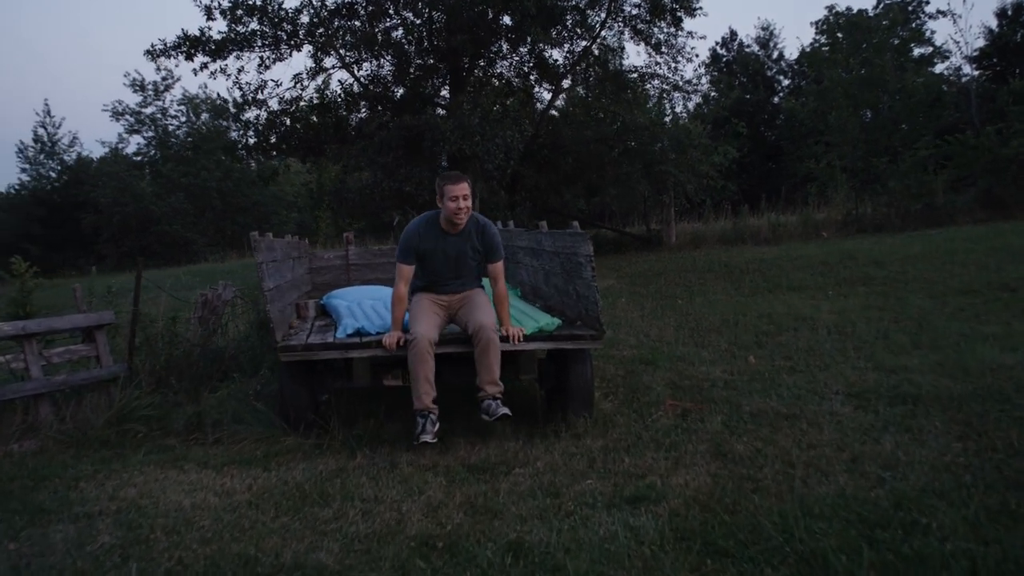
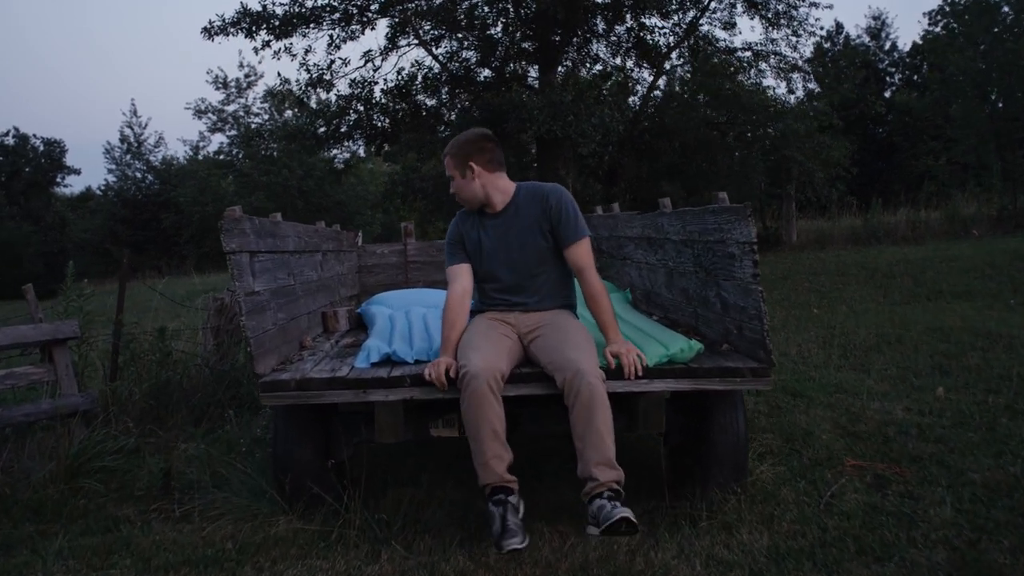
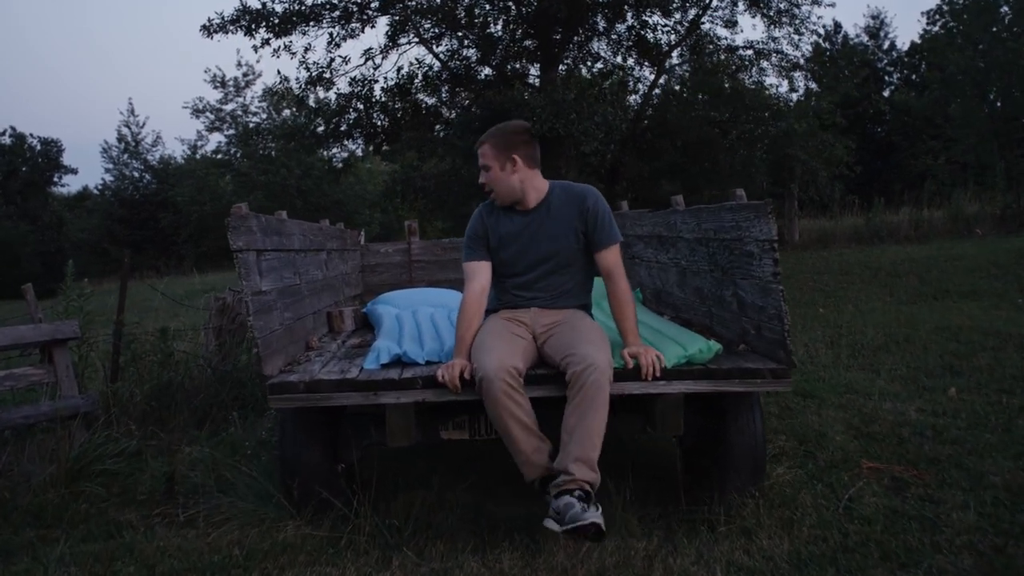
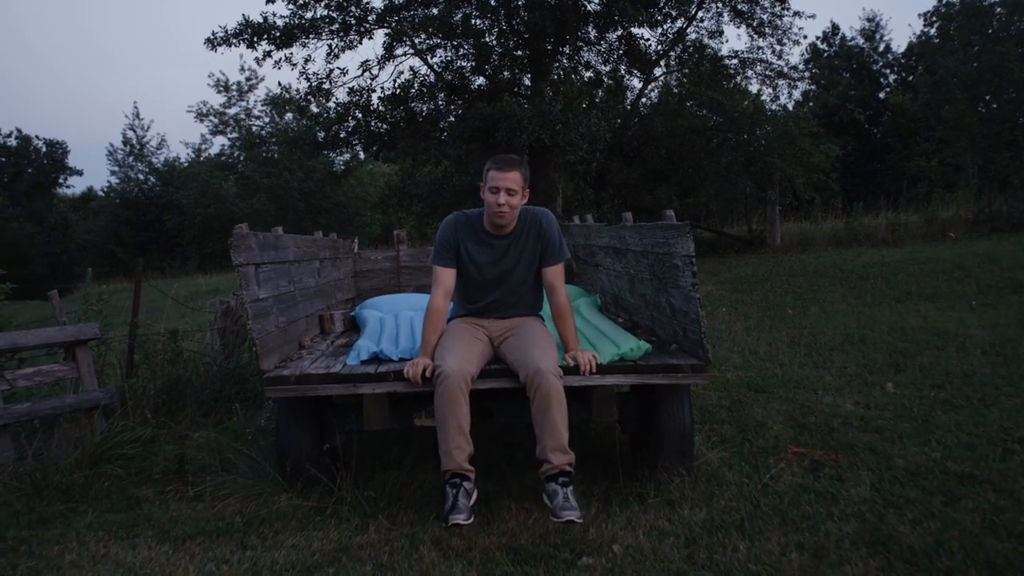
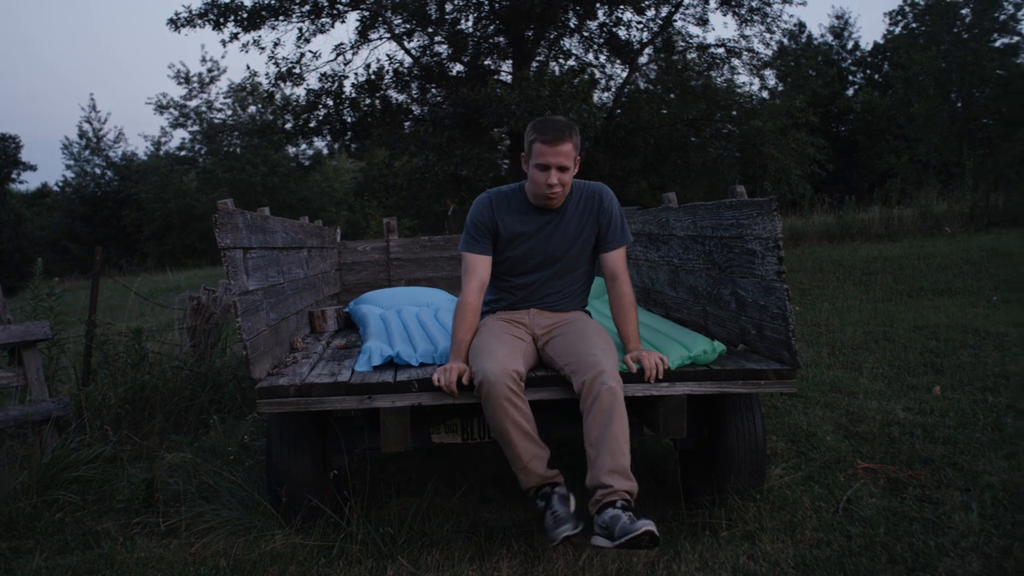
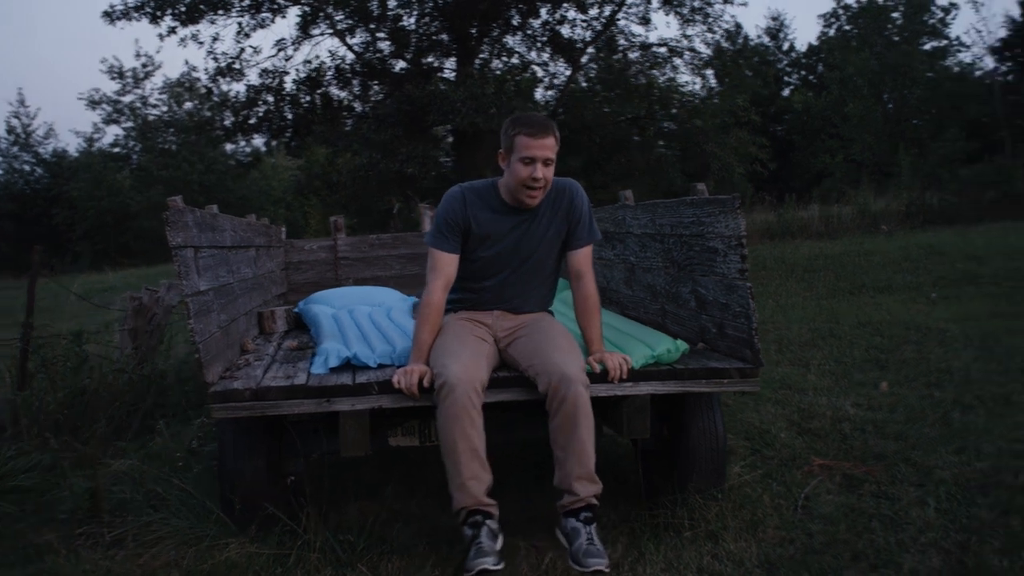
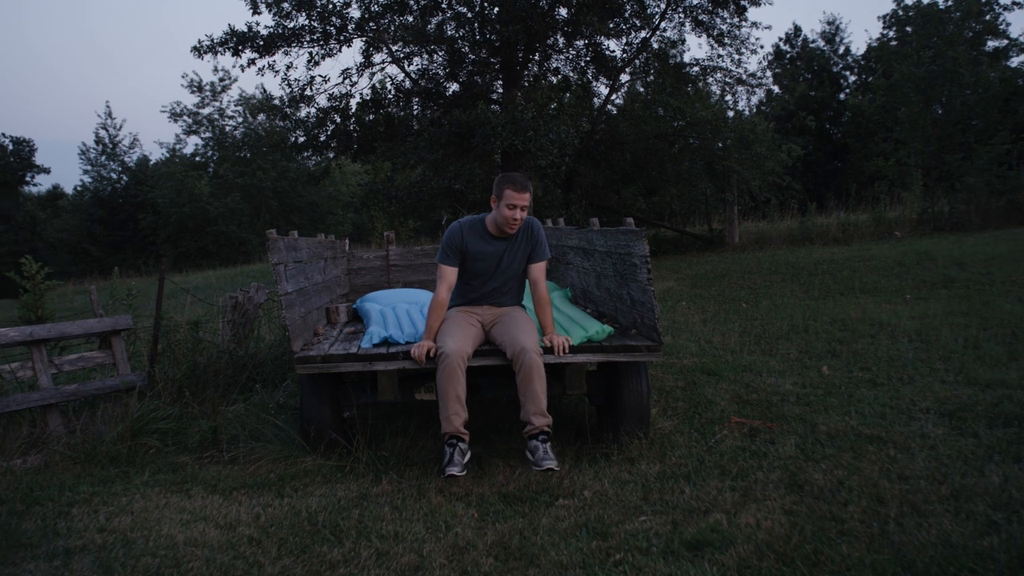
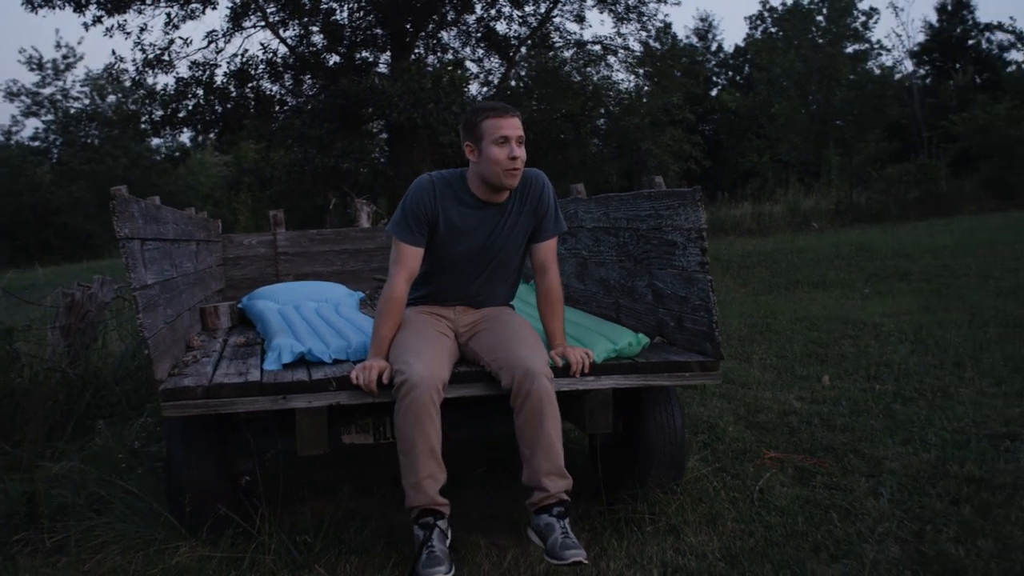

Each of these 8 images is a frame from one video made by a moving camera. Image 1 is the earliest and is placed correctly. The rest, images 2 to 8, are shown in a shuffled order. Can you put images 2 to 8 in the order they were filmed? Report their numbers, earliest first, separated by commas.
7, 4, 2, 3, 5, 6, 8
